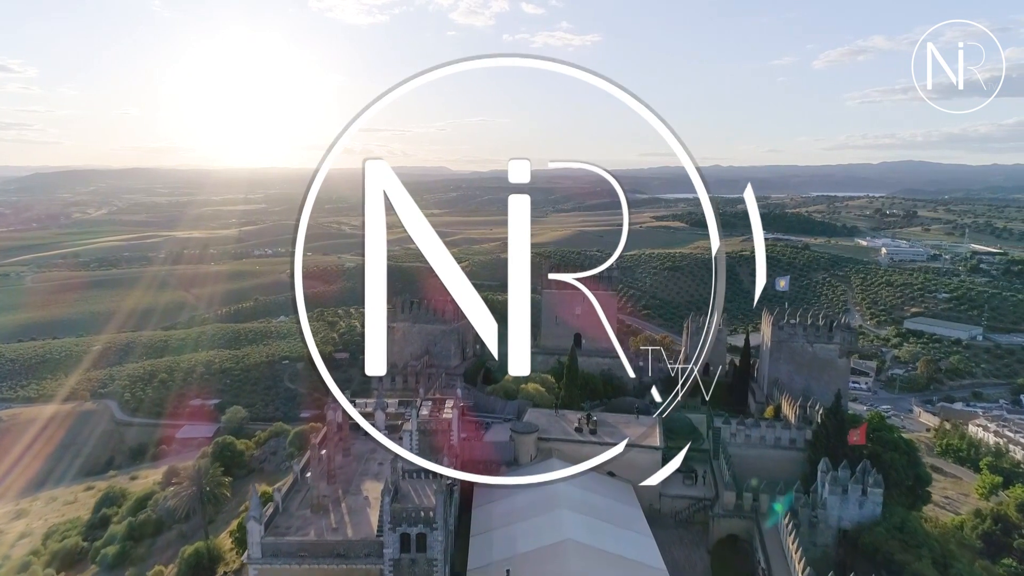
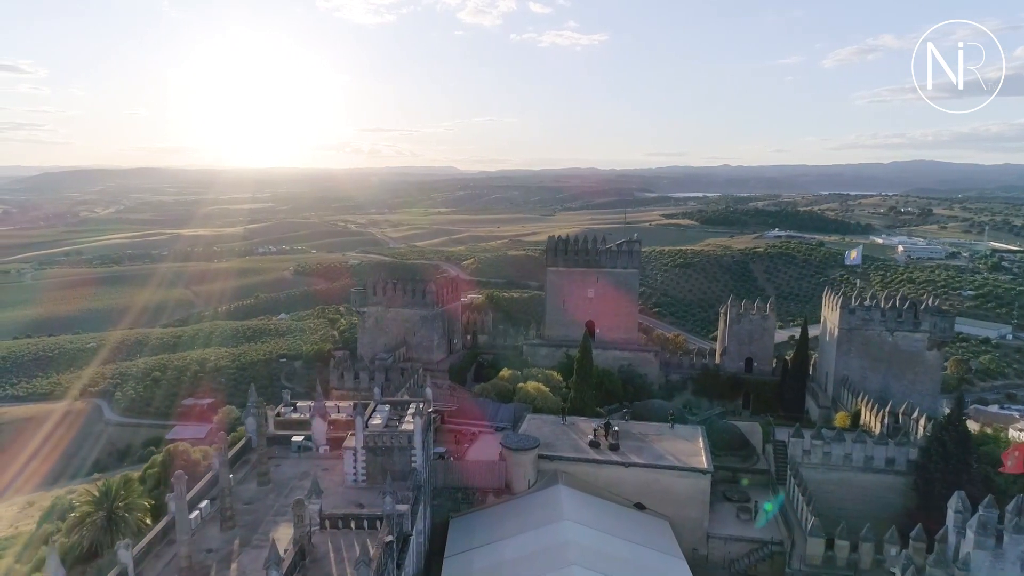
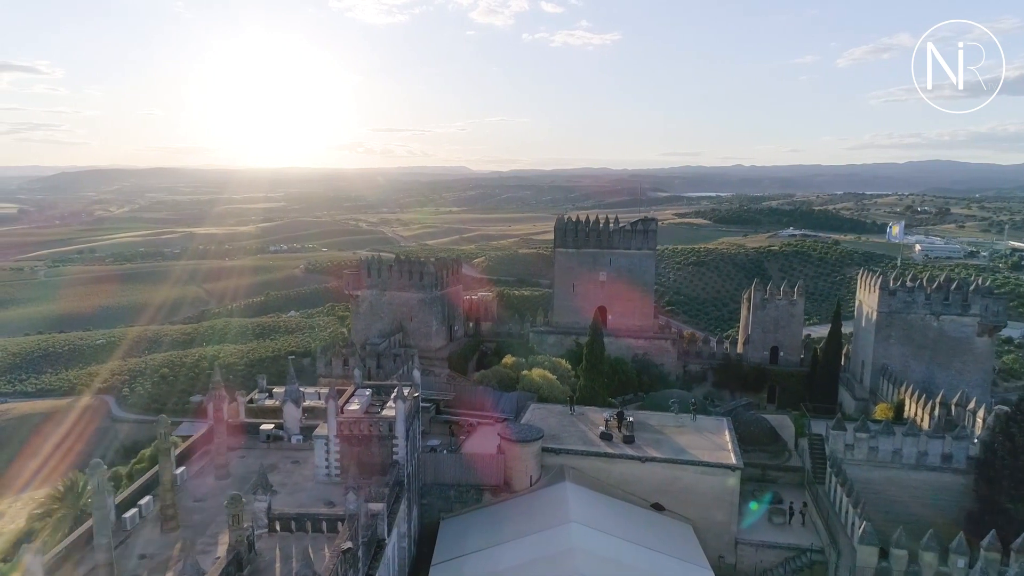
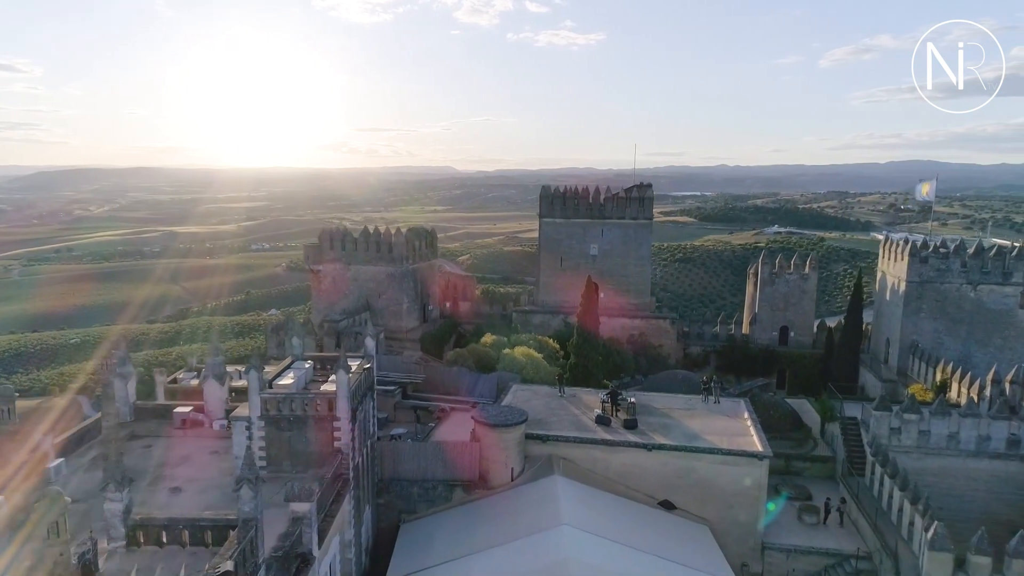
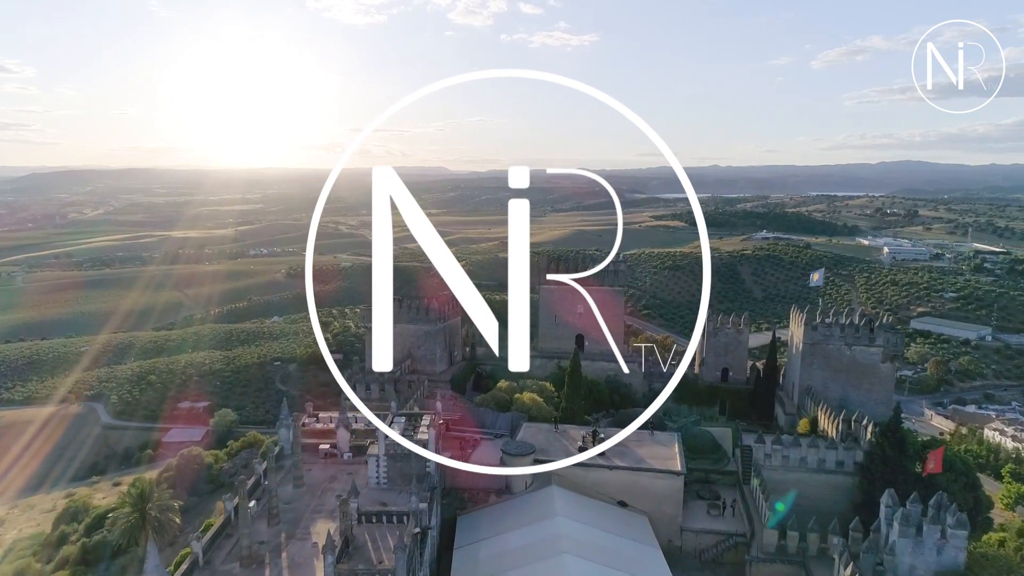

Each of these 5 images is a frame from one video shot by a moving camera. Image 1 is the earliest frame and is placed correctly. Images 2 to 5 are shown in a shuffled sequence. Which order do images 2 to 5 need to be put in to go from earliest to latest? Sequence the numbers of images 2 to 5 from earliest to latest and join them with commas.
5, 2, 3, 4
